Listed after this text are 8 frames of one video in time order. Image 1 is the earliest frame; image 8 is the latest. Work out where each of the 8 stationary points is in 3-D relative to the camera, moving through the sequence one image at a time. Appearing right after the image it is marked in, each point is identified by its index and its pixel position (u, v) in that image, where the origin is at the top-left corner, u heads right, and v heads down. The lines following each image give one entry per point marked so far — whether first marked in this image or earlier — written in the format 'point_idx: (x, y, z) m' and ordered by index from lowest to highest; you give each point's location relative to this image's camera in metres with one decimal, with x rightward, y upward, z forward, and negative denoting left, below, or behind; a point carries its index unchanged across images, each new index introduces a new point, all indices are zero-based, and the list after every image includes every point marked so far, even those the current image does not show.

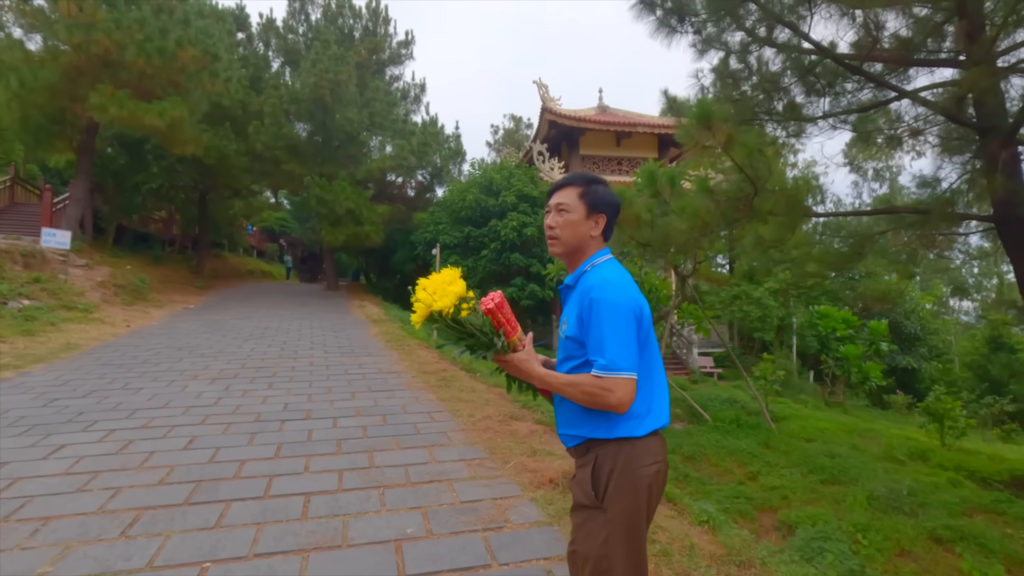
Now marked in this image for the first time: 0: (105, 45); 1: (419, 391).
0: (-9.0, +5.3, +11.8) m
1: (-1.0, -1.1, +5.7) m
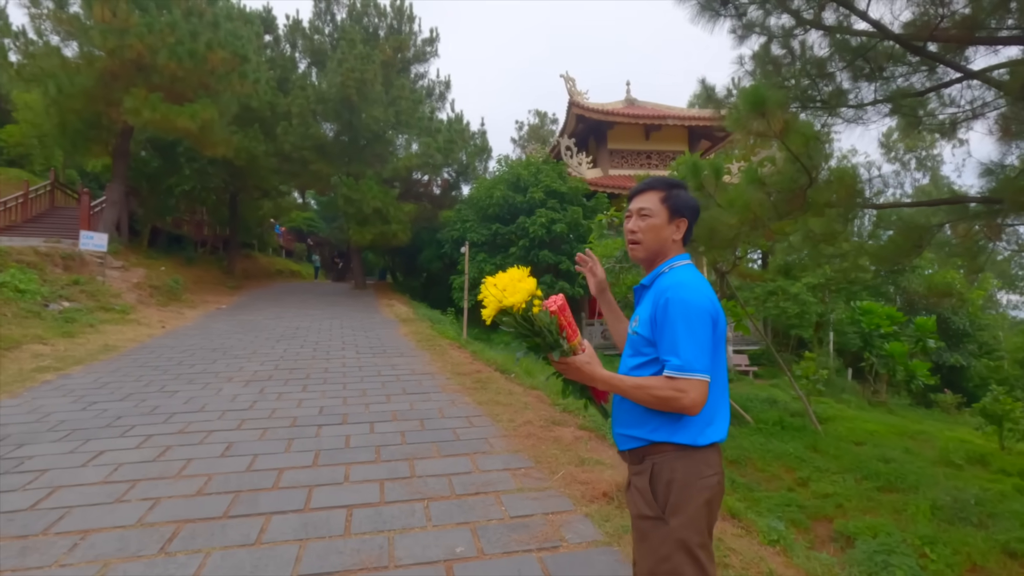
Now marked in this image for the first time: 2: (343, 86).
0: (-8.3, +5.3, +11.9) m
1: (-0.6, -1.1, +5.5) m
2: (-5.4, +6.5, +17.2) m
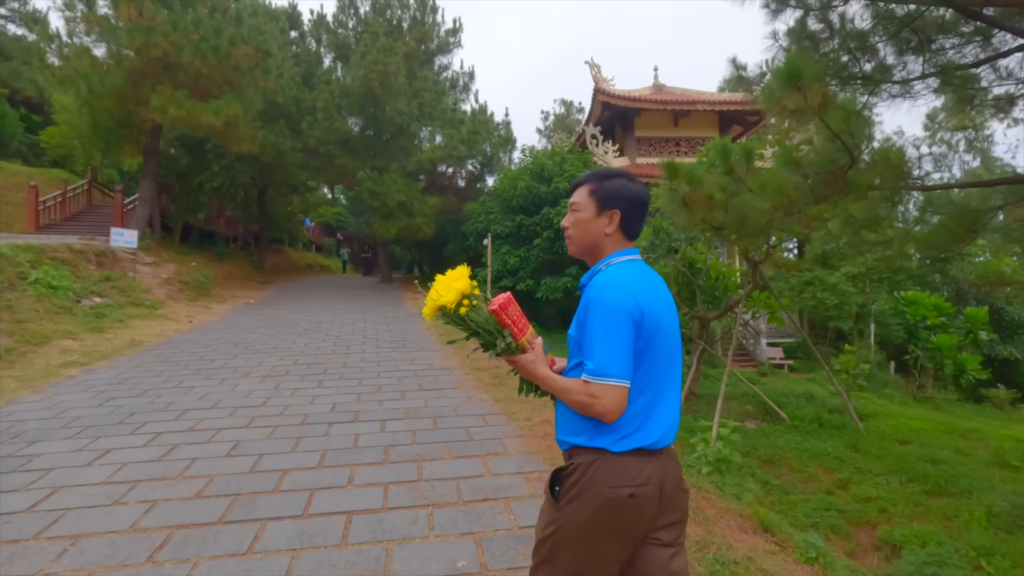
0: (-7.8, +5.4, +12.1) m
1: (-0.4, -1.0, +5.4) m
2: (-4.7, +6.7, +17.1) m
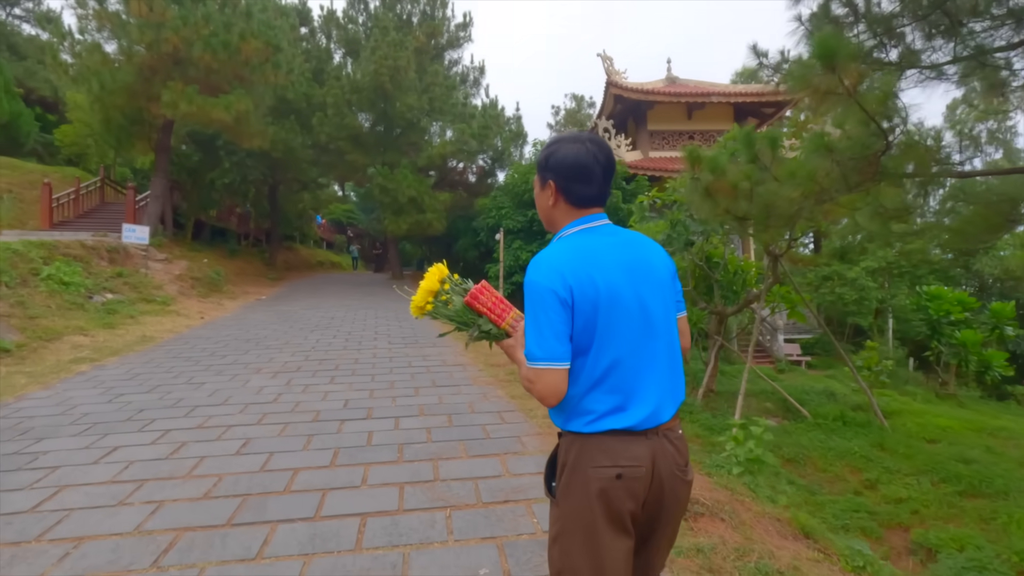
0: (-7.6, +5.5, +12.0) m
1: (-0.2, -1.0, +5.2) m
2: (-4.3, +6.8, +17.0) m
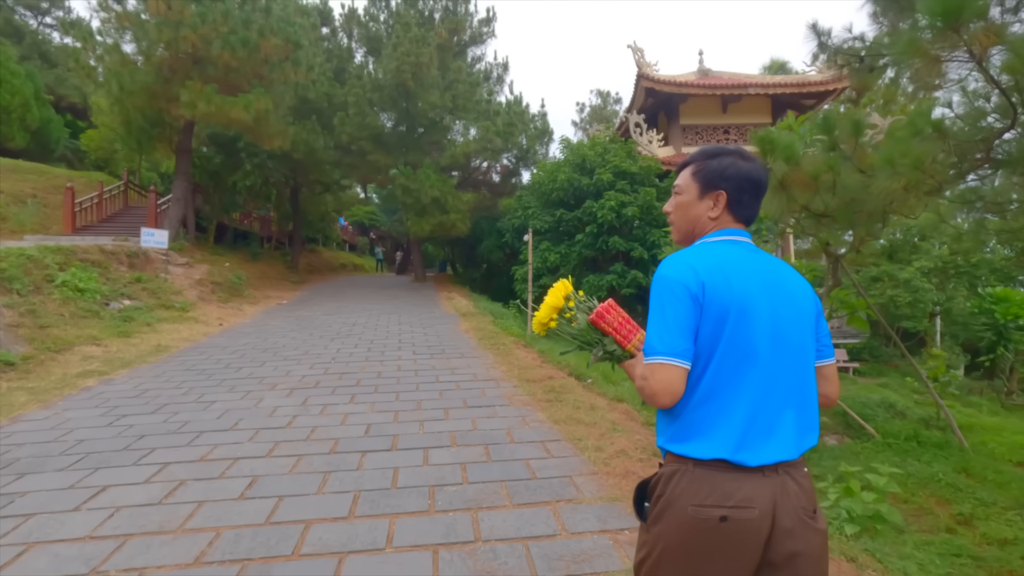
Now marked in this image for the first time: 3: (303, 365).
0: (-7.0, +5.4, +11.7) m
1: (+0.1, -1.0, +4.6) m
2: (-3.5, +6.7, +16.6) m
3: (-2.6, -0.9, +6.6) m
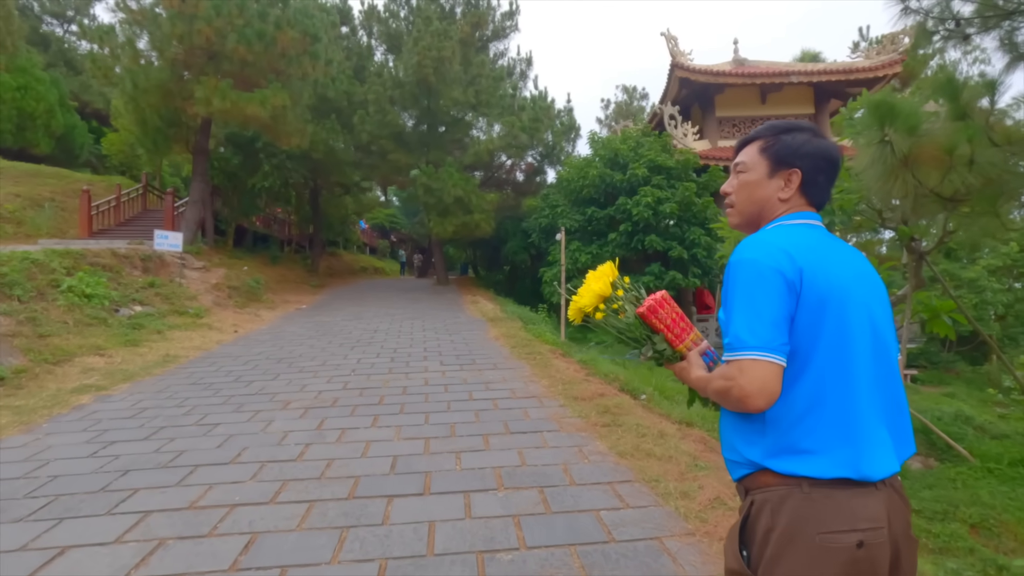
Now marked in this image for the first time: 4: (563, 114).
0: (-6.4, +5.3, +11.2) m
1: (+0.5, -1.1, +3.9) m
2: (-2.8, +6.6, +16.0) m
3: (-2.1, -1.0, +6.0) m
4: (+1.9, +6.3, +19.4) m
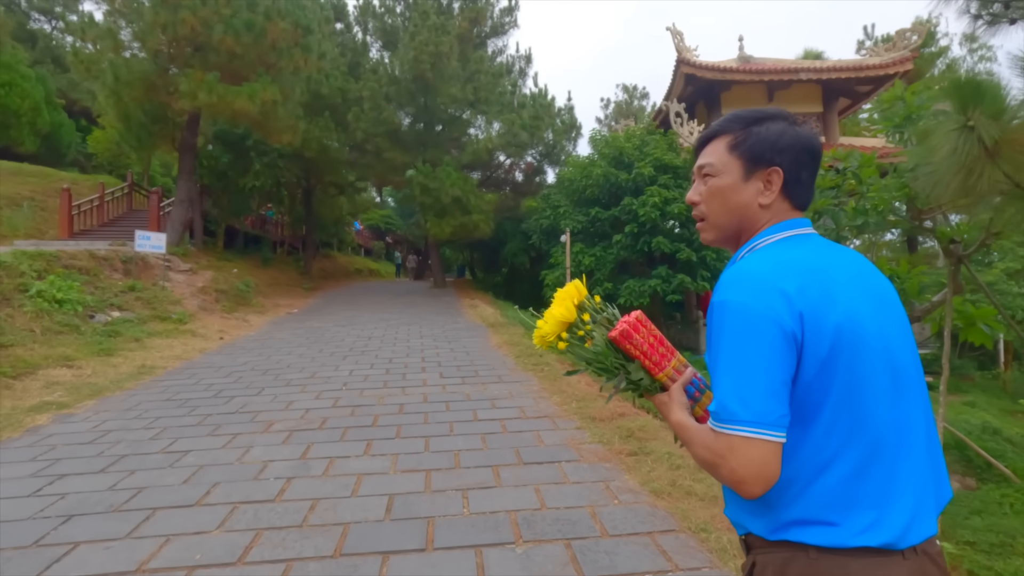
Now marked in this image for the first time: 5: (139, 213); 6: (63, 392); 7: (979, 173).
0: (-6.4, +5.2, +10.7) m
1: (+0.6, -1.1, +3.3) m
2: (-2.8, +6.5, +15.4) m
3: (-2.1, -1.1, +5.4) m
4: (+1.8, +6.2, +18.9) m
5: (-10.8, +2.2, +15.5) m
6: (-4.5, -1.0, +5.4) m
7: (+2.6, +0.6, +2.9) m
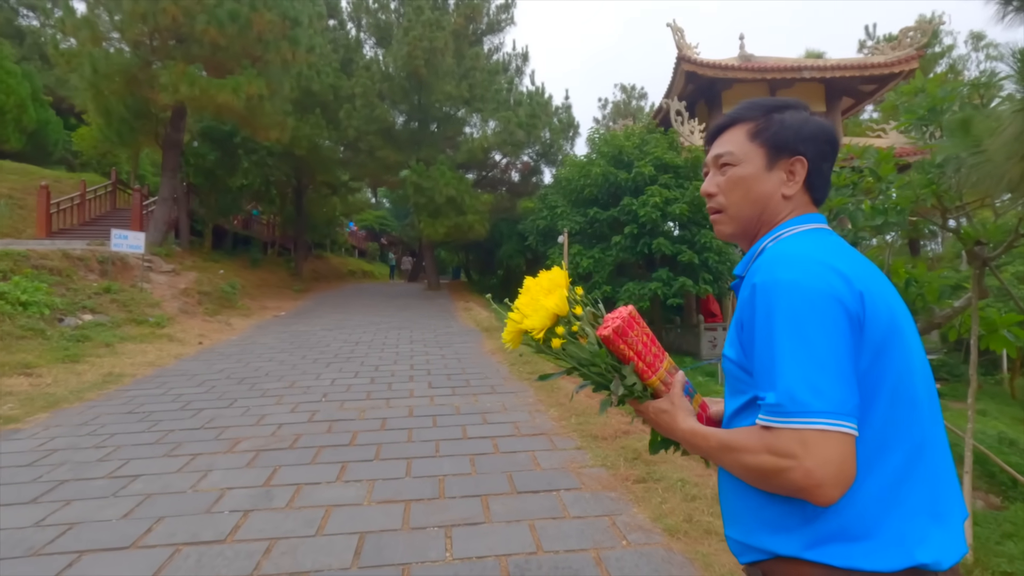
0: (-6.4, +5.2, +10.2) m
1: (+0.5, -1.2, +2.9) m
2: (-2.9, +6.4, +15.0) m
3: (-2.1, -1.1, +5.0) m
4: (+1.7, +6.1, +18.6) m
5: (-10.9, +2.1, +15.0) m
6: (-4.6, -1.1, +4.9) m
7: (+2.6, +0.6, +2.5) m
